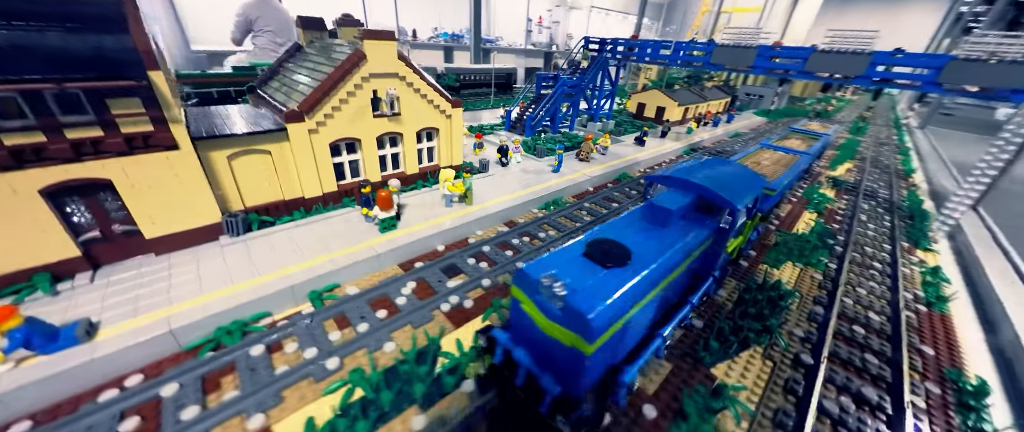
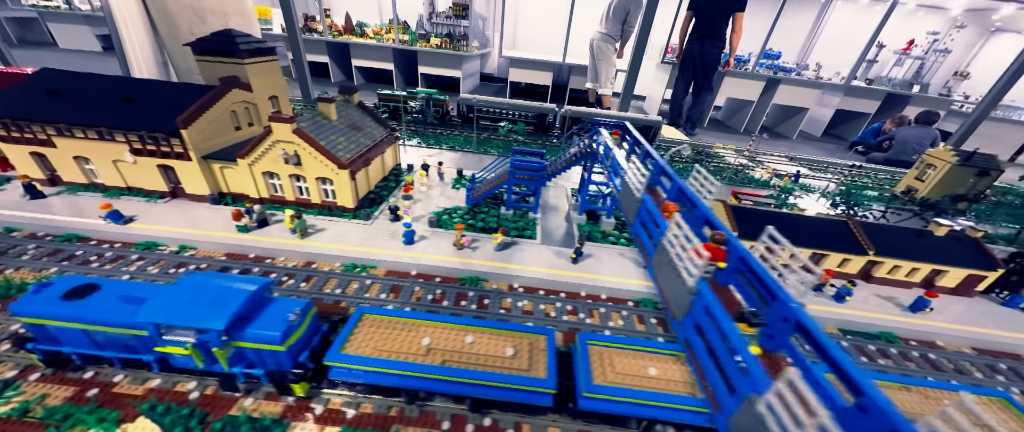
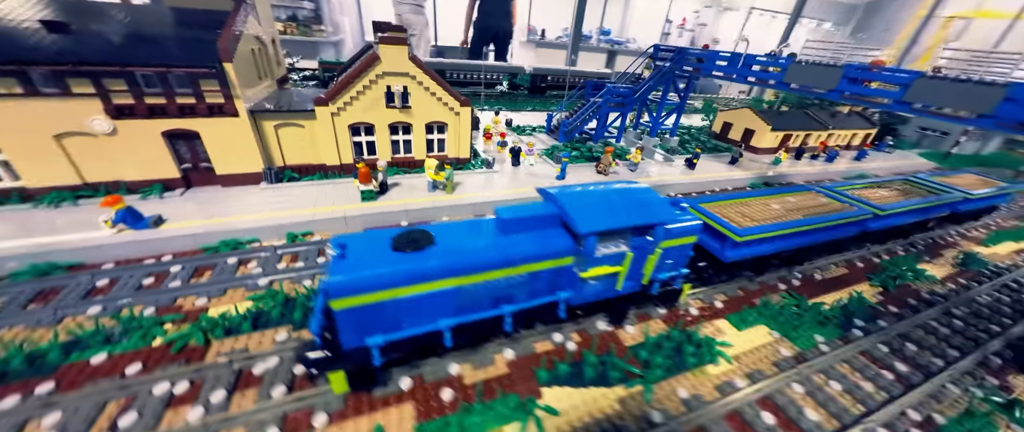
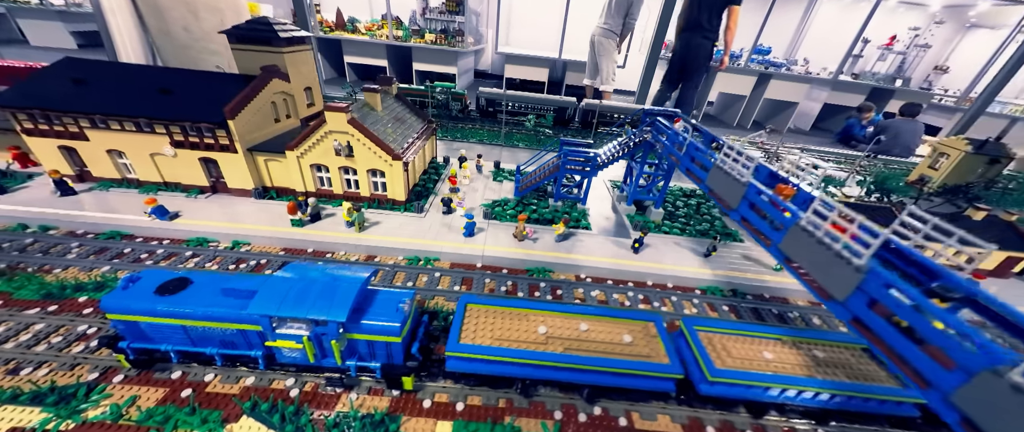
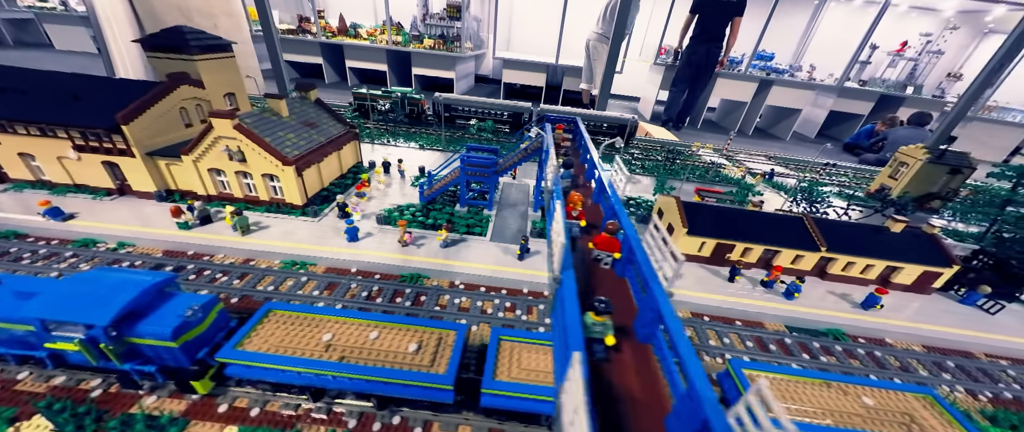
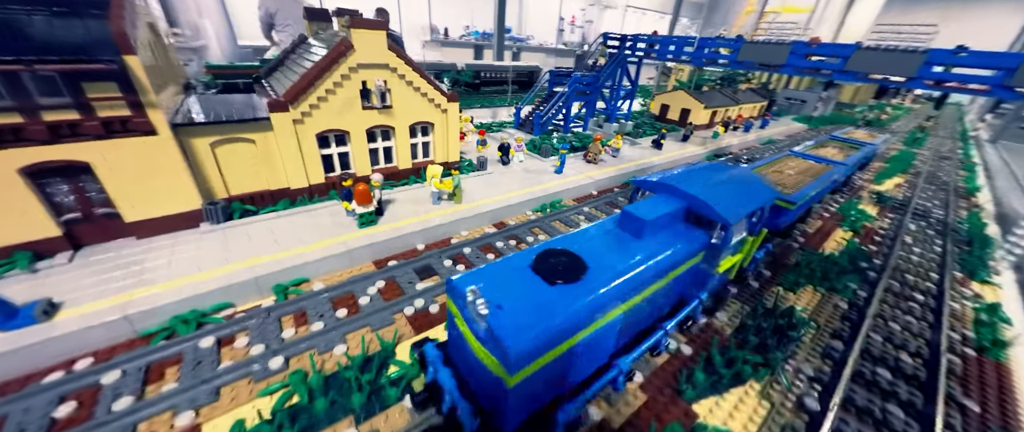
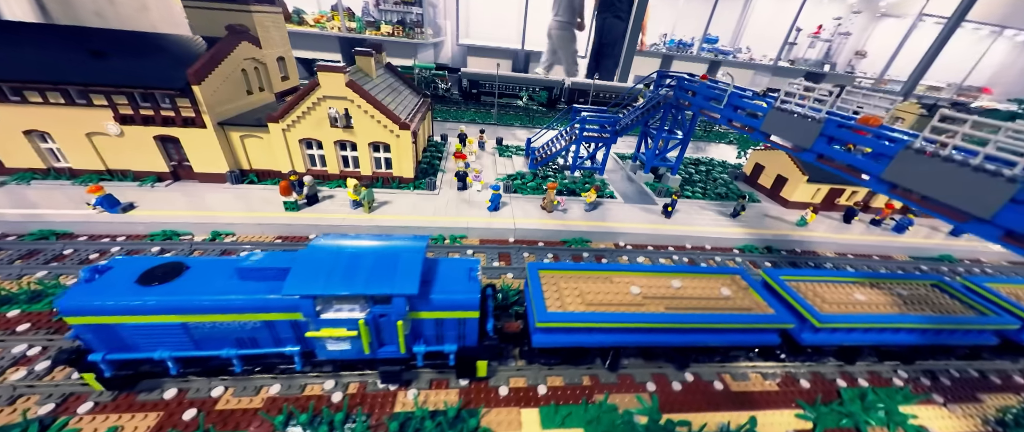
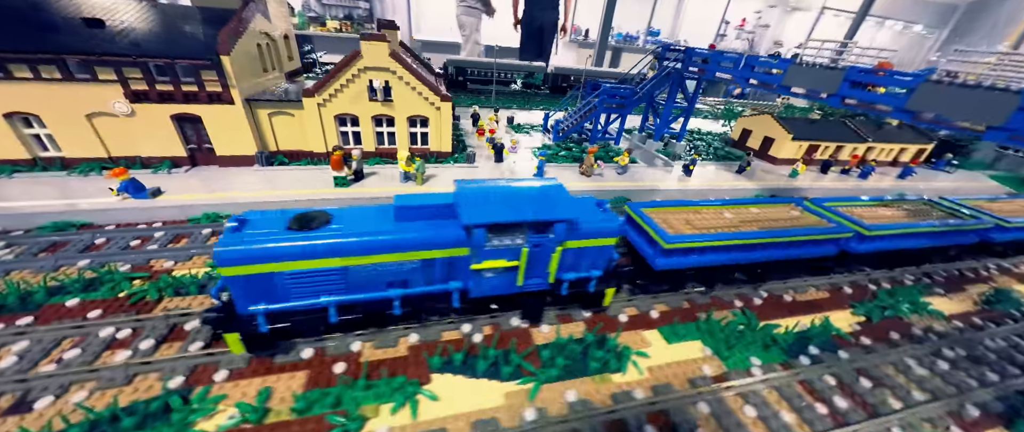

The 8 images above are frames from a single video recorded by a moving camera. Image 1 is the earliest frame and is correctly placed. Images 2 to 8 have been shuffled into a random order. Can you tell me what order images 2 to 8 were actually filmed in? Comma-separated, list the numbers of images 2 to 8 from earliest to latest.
6, 3, 8, 7, 4, 2, 5
